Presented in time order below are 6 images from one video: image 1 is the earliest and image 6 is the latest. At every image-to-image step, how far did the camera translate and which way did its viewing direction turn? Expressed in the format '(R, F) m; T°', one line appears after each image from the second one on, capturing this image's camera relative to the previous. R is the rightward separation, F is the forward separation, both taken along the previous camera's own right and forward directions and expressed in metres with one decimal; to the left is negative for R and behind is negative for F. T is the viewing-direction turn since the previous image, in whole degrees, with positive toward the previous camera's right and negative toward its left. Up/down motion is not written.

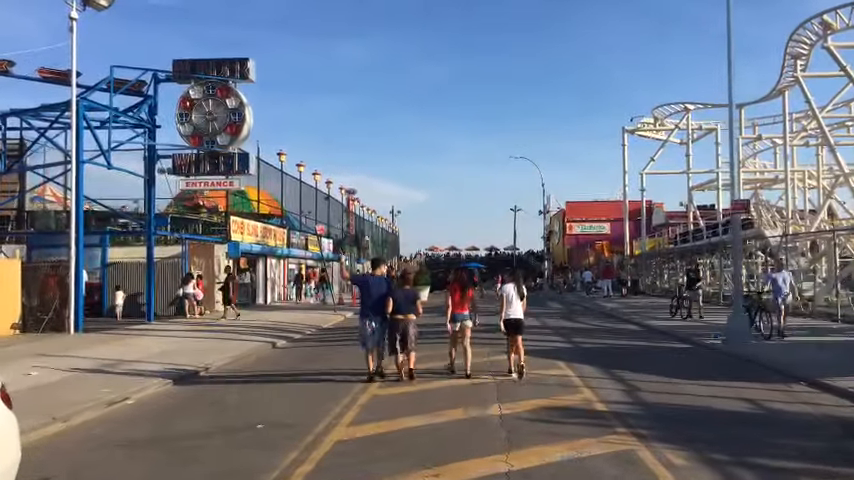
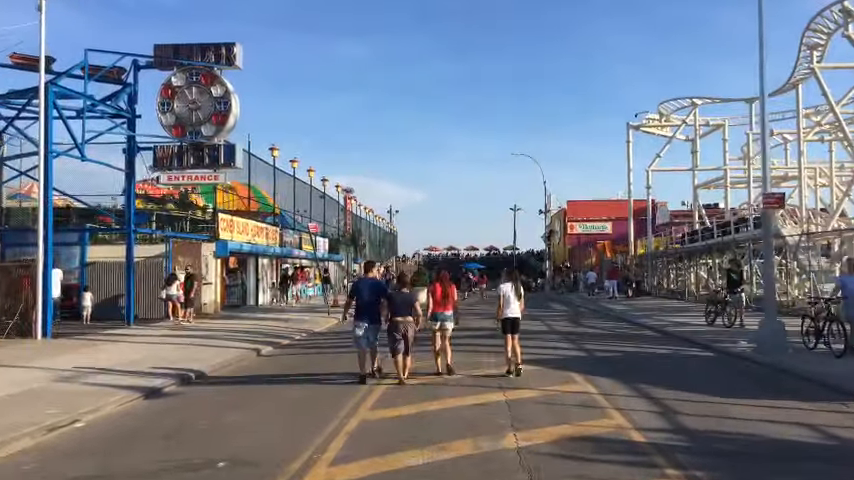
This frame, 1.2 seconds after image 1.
(0.0, +1.6) m; 0°
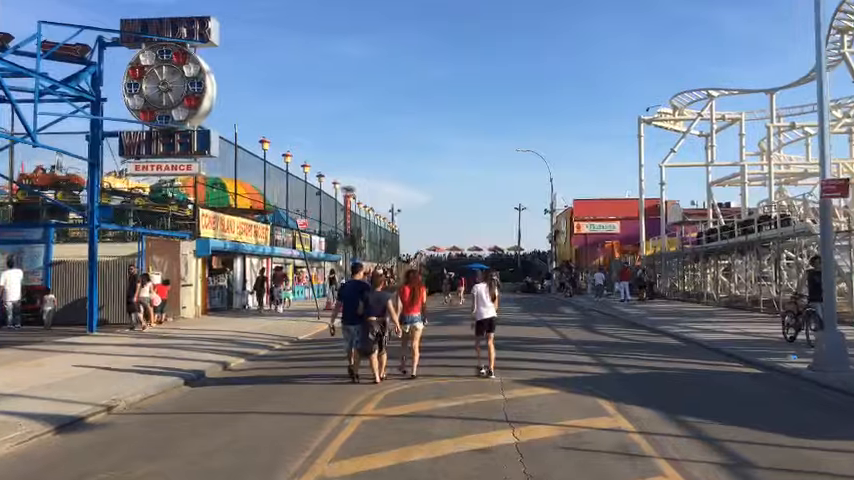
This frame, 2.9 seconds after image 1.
(+0.2, +2.4) m; 0°
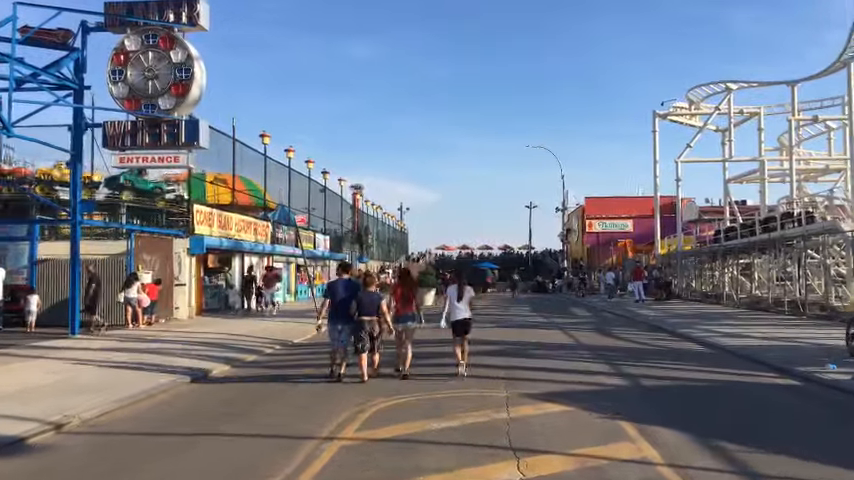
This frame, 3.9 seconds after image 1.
(+0.2, +1.3) m; -1°
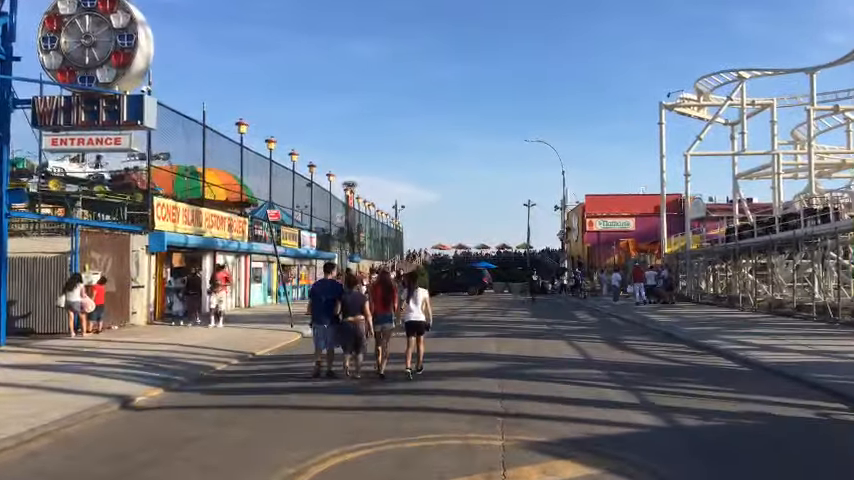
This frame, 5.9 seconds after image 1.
(+0.3, +2.7) m; 0°
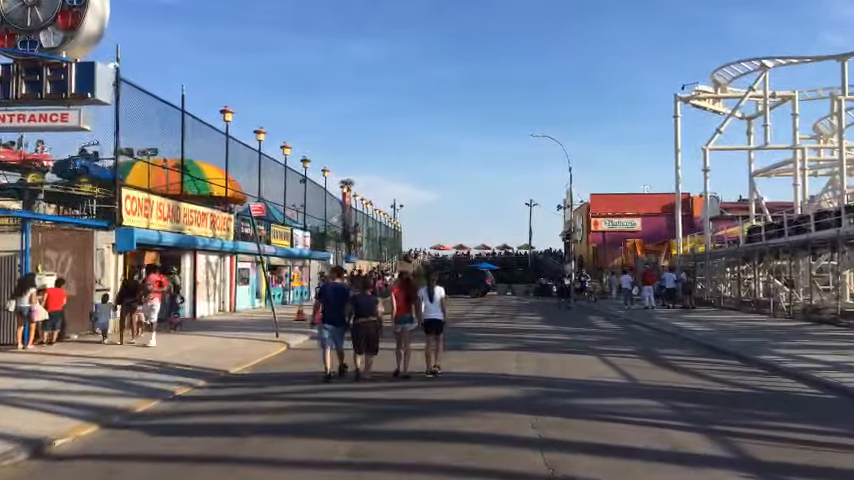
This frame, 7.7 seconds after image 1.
(-0.2, +2.6) m; 0°
